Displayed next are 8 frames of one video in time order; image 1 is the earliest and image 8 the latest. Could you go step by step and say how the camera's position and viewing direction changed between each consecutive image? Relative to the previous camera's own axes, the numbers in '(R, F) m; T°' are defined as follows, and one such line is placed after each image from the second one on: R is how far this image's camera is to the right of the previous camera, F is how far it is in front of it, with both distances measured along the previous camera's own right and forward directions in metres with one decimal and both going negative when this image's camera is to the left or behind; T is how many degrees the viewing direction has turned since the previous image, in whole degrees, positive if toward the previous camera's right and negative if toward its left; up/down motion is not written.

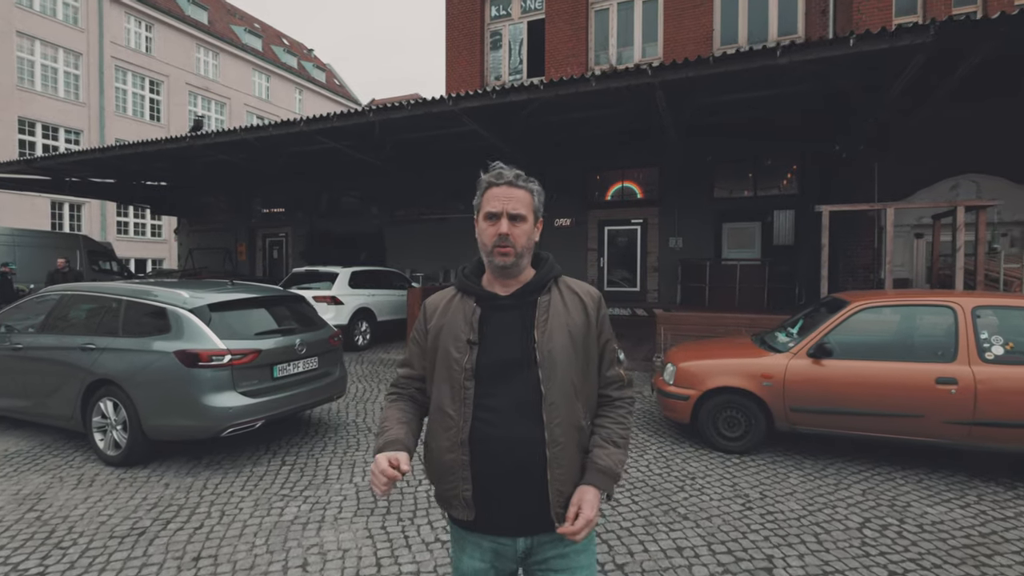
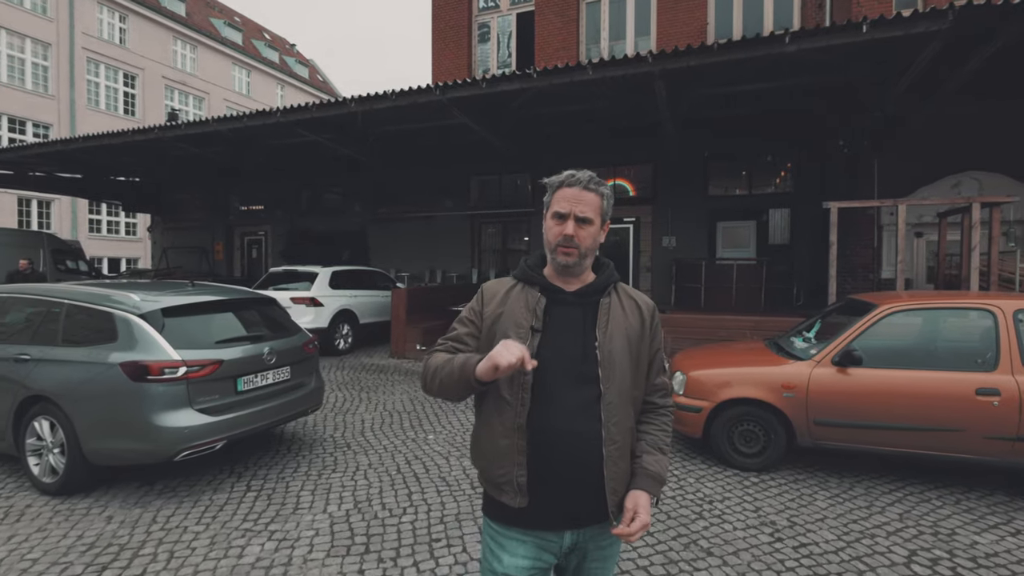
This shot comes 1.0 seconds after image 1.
(-0.1, +0.5) m; +2°
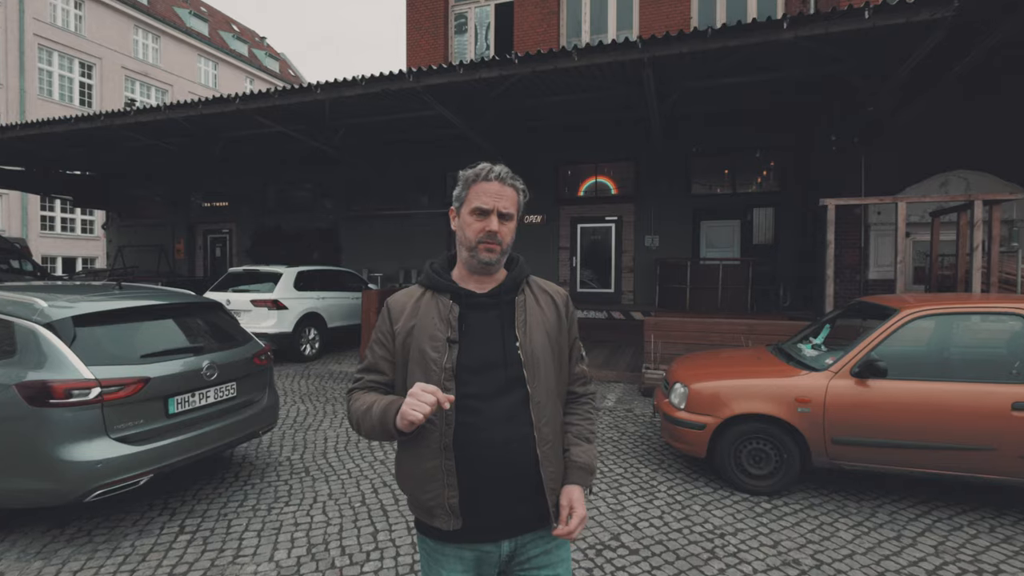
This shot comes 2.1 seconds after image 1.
(0.0, +0.5) m; +3°
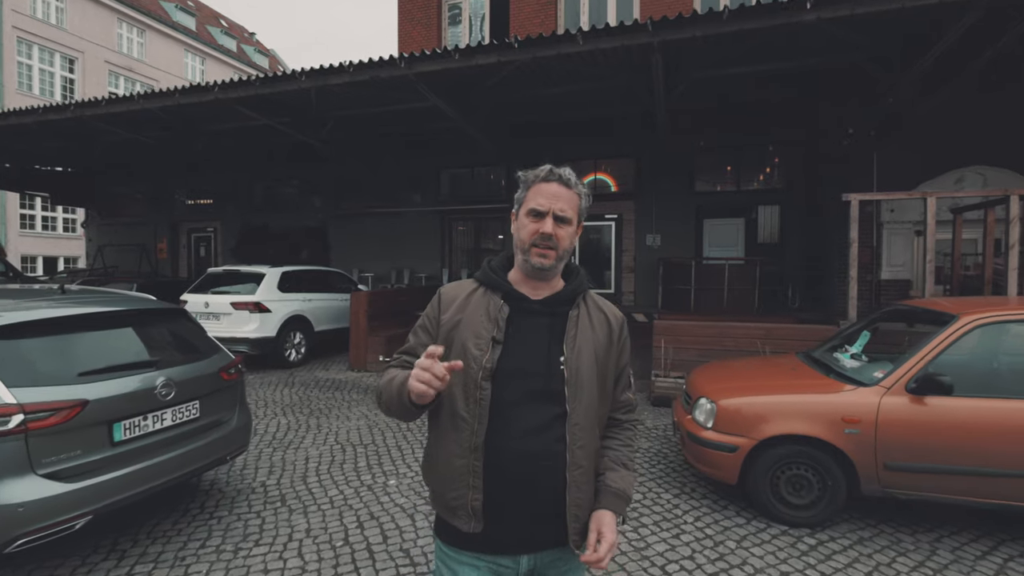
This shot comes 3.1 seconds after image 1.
(-0.1, +0.5) m; +1°
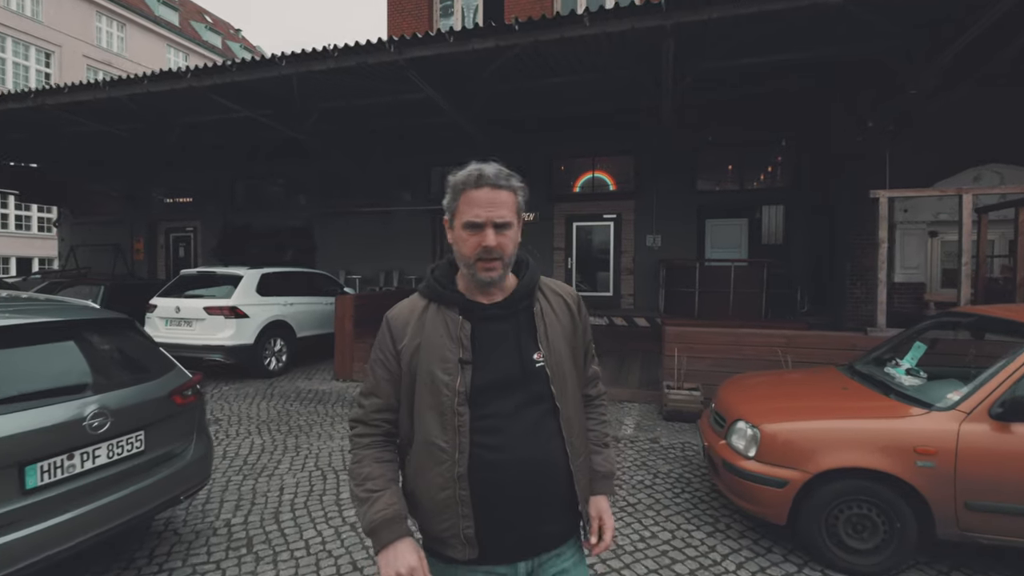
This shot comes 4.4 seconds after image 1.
(-0.1, +0.5) m; +1°
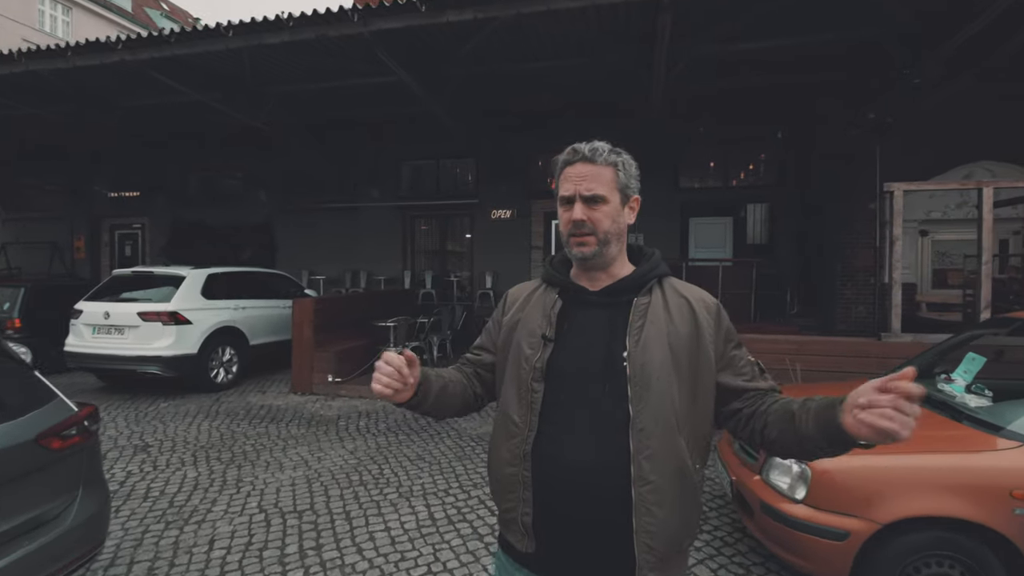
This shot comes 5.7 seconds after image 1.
(-0.1, +0.7) m; +3°
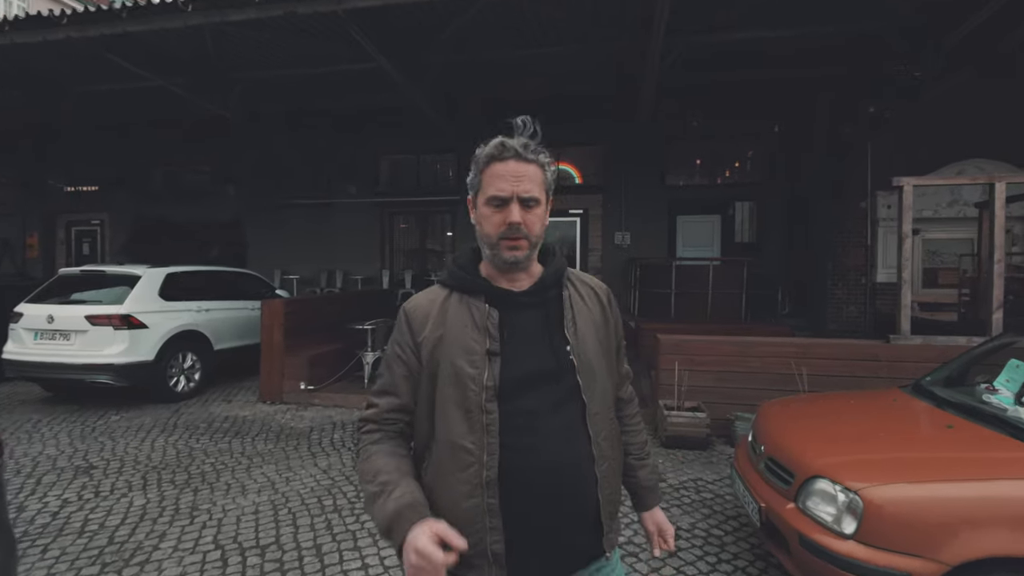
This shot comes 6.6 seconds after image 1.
(-0.1, +0.4) m; +2°
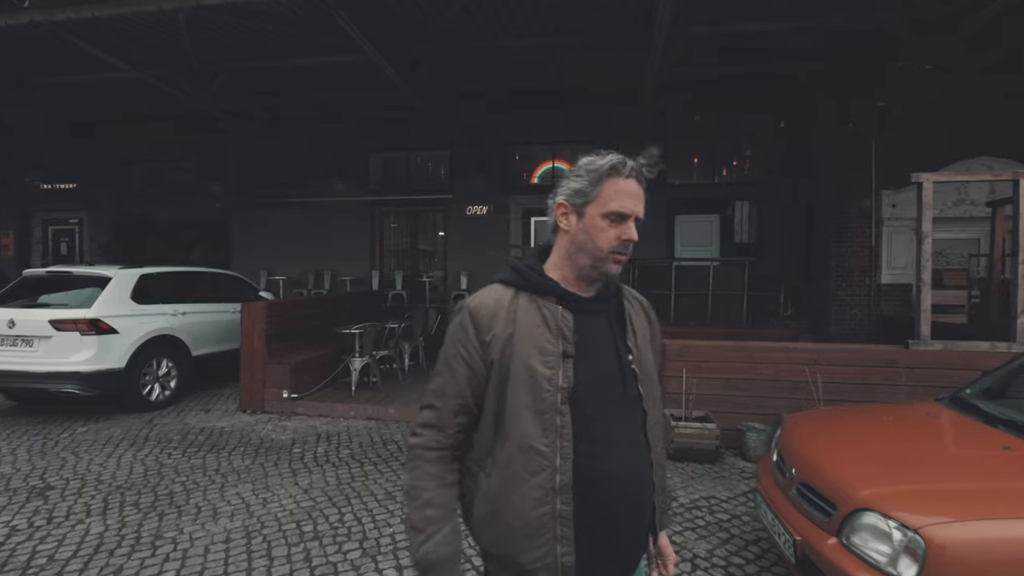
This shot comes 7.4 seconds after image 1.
(0.0, +0.3) m; +1°
